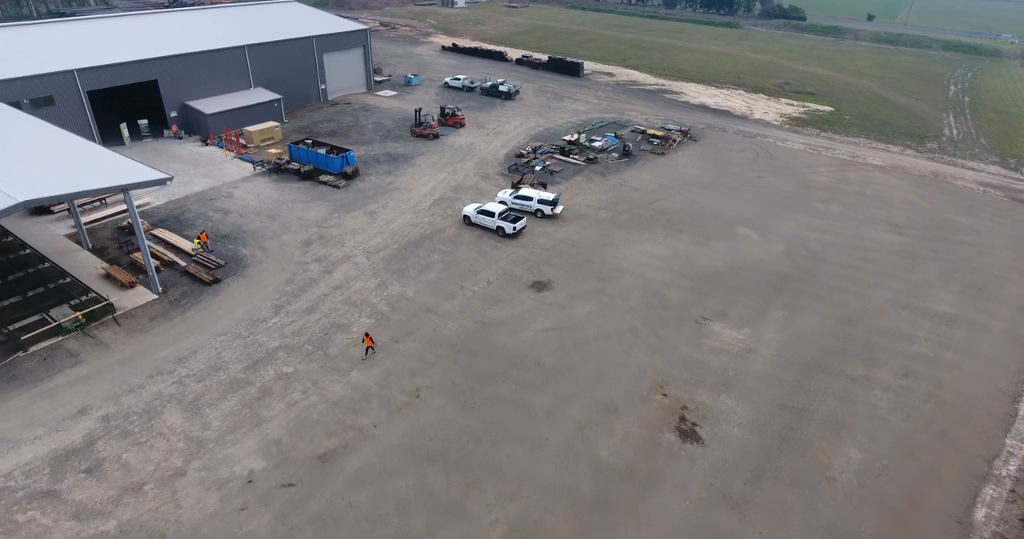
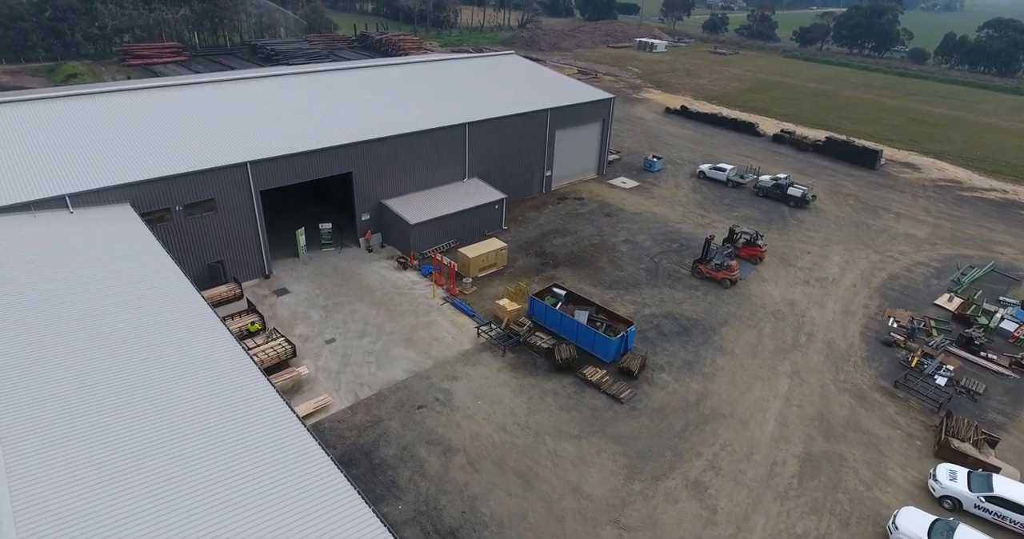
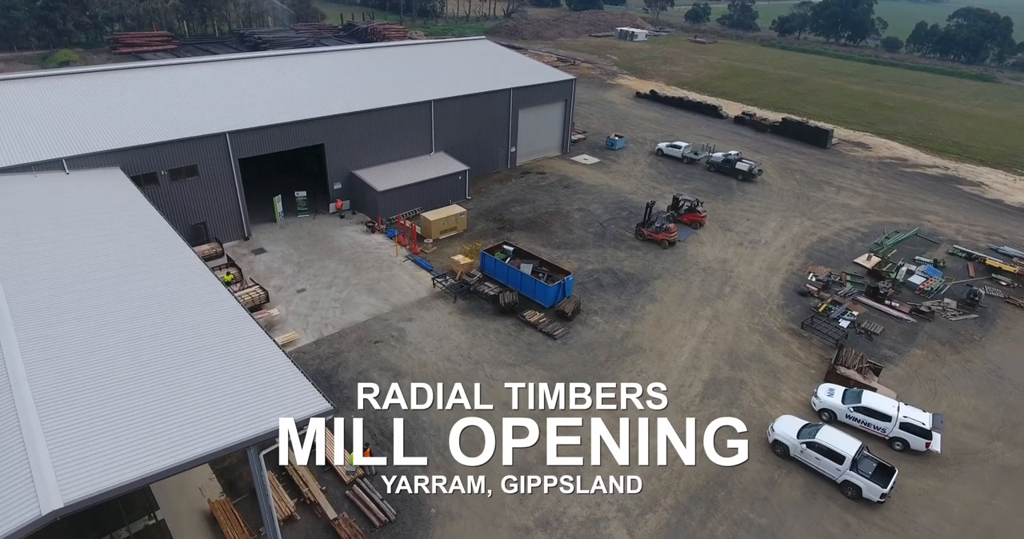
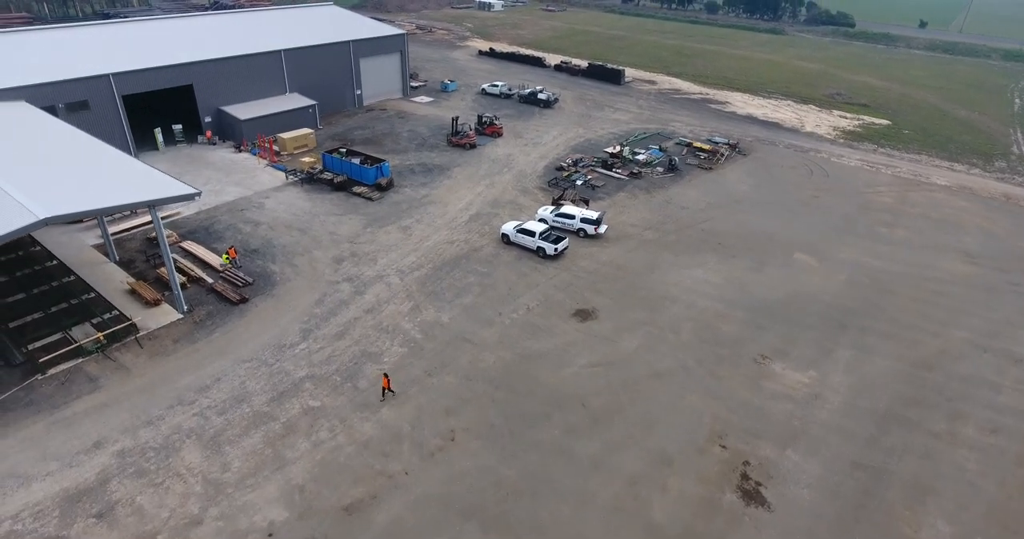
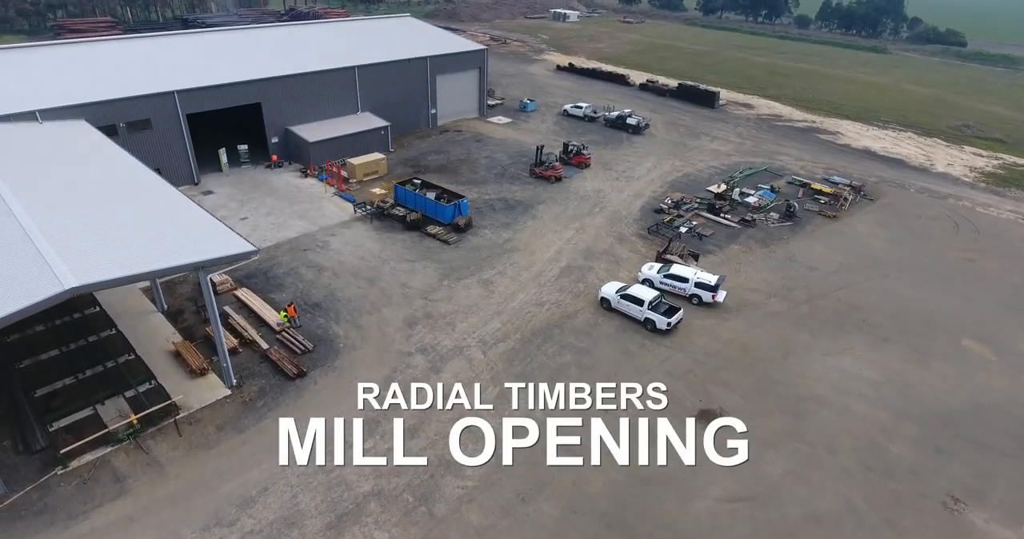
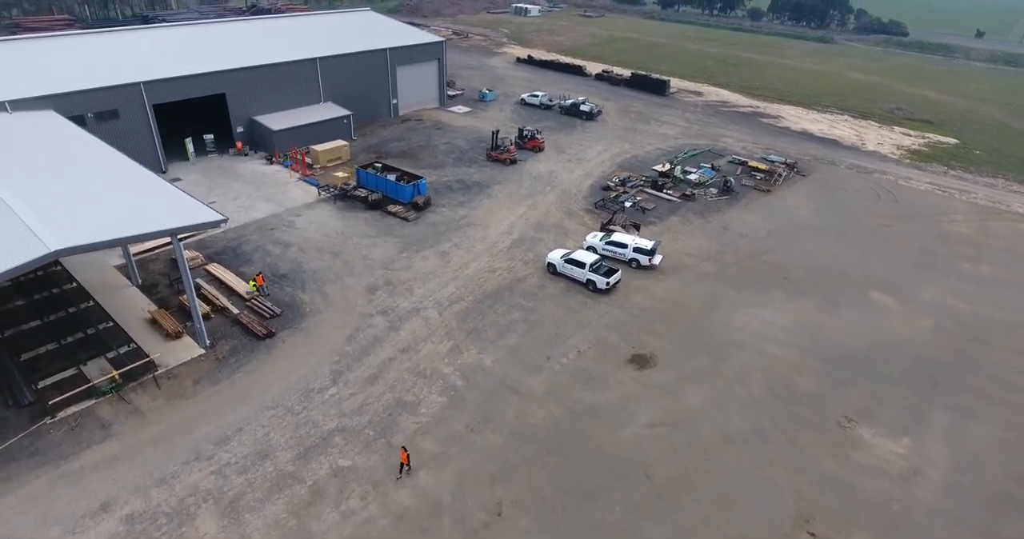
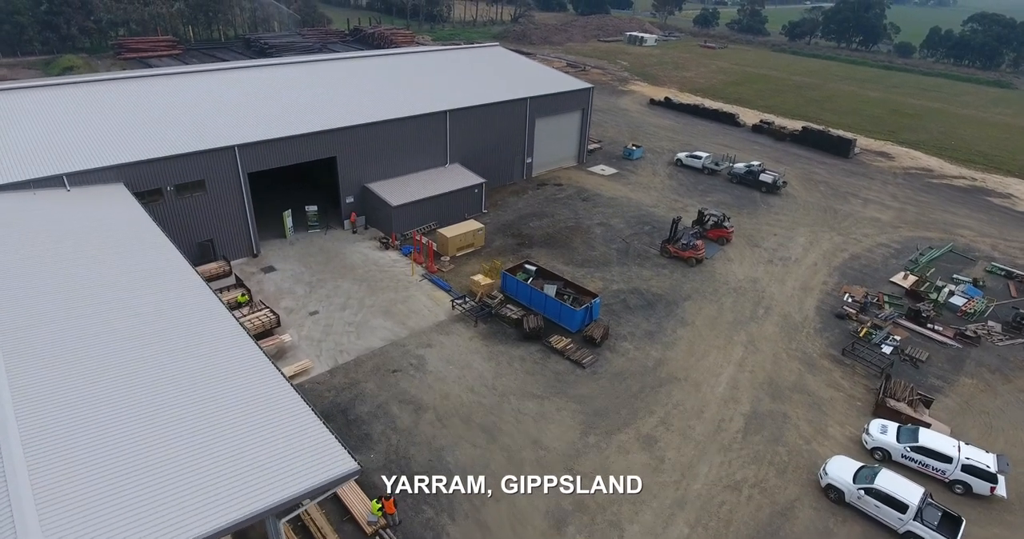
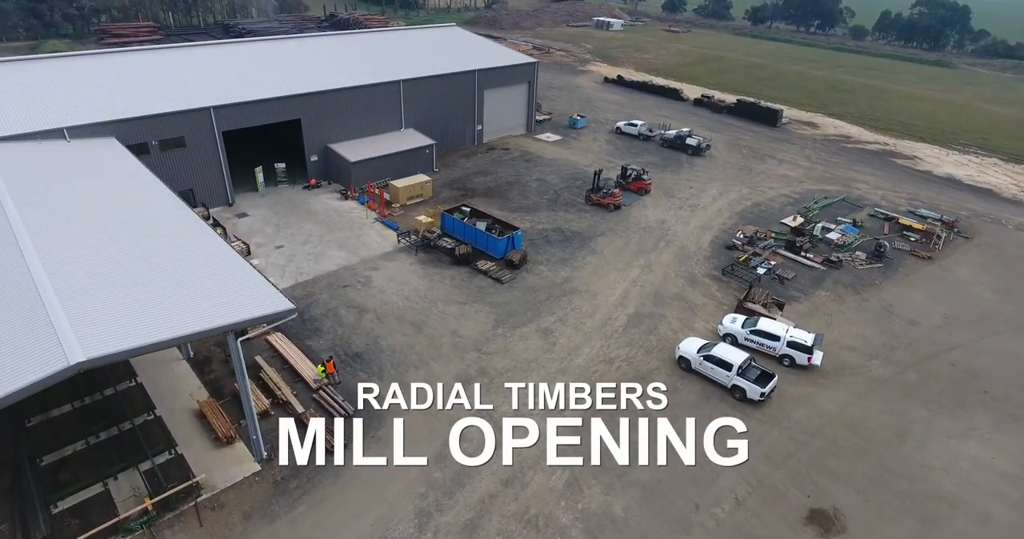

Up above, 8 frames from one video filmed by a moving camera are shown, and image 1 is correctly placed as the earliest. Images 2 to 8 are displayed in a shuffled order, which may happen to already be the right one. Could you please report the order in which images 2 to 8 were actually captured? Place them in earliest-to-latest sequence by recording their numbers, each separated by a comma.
4, 6, 5, 8, 3, 7, 2
